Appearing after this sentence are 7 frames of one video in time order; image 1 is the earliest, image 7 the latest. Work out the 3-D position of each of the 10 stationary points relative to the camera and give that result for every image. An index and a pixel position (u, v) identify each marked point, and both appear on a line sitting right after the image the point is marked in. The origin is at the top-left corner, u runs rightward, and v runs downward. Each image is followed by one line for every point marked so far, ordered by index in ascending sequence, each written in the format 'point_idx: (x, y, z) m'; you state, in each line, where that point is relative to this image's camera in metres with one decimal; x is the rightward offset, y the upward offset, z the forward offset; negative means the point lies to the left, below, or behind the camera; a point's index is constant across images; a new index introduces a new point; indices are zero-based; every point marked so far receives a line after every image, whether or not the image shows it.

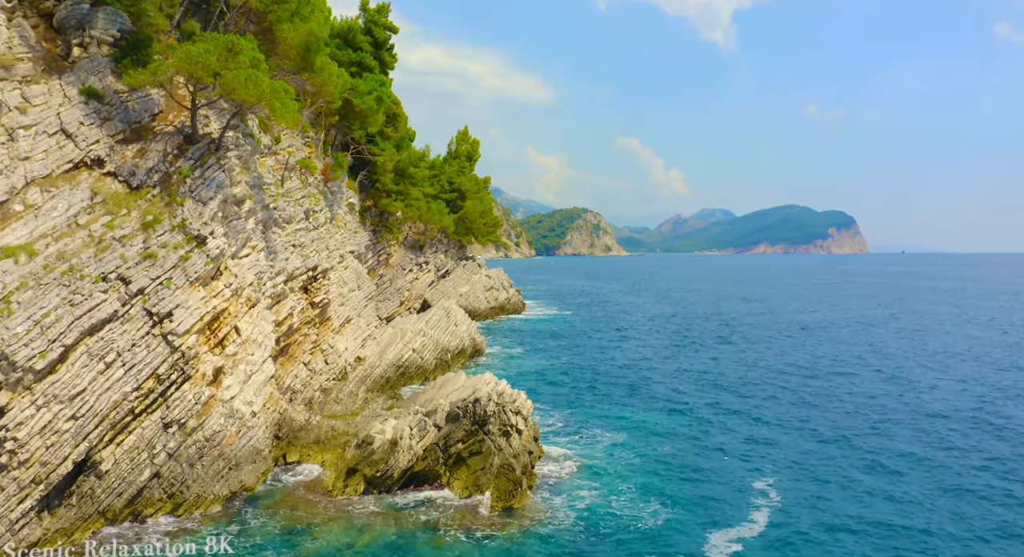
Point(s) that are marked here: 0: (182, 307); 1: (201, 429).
0: (-10.1, -0.9, +19.1) m
1: (-9.5, -4.6, +18.9) m
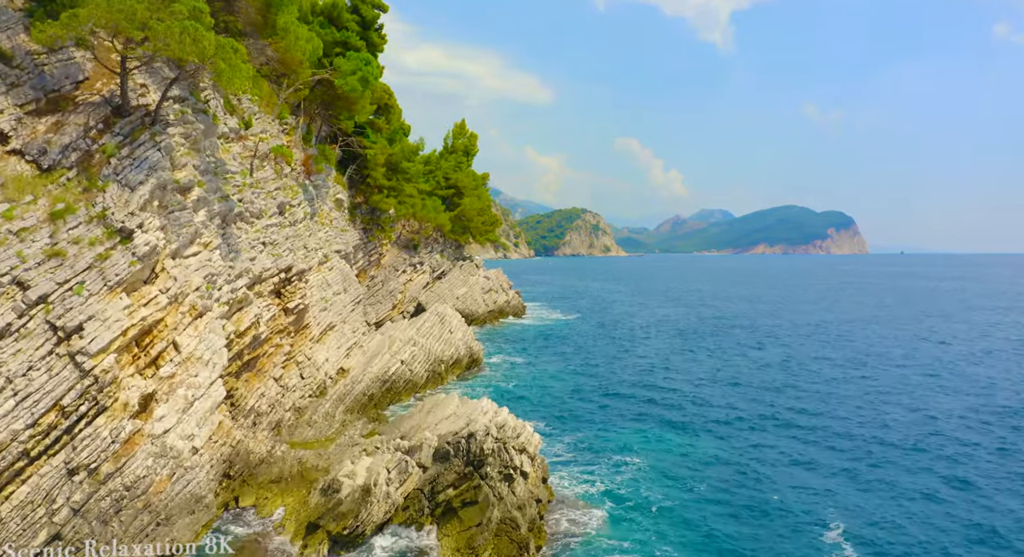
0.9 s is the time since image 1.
0: (-10.0, -1.0, +15.1) m
1: (-9.4, -4.7, +14.9) m
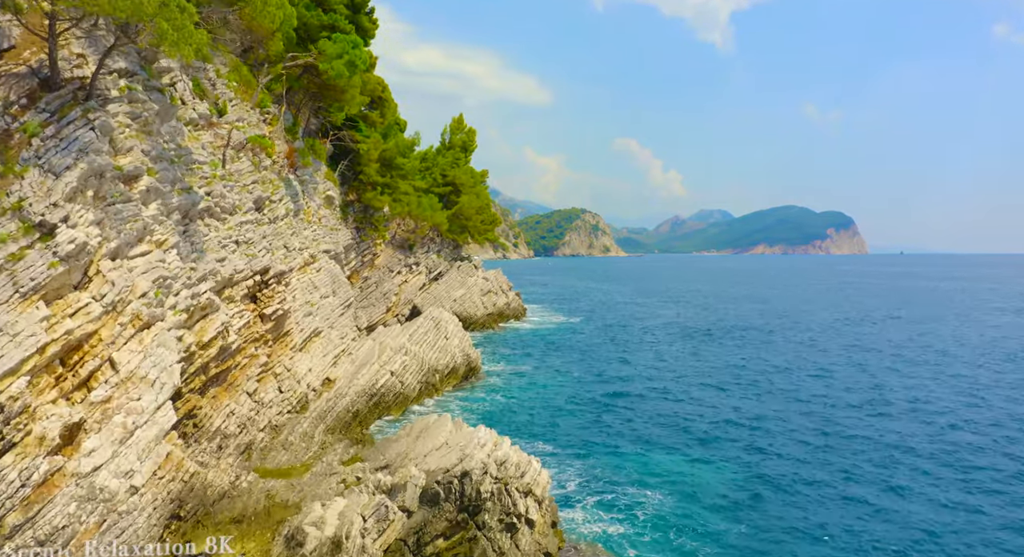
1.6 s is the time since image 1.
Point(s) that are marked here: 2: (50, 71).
0: (-9.9, -1.1, +12.3) m
1: (-9.3, -4.8, +12.1) m
2: (-11.0, +5.0, +14.9) m
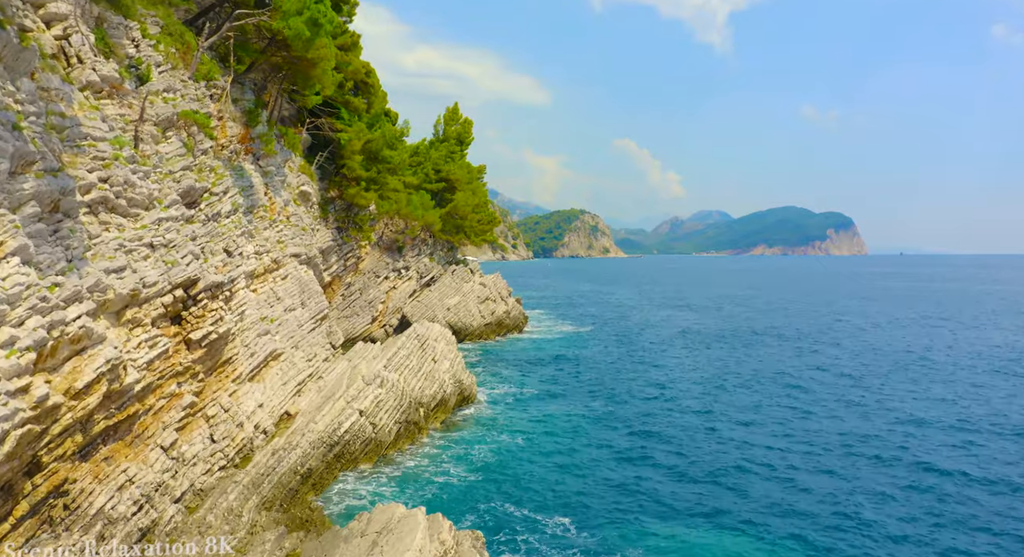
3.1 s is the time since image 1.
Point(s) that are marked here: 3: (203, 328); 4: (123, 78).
0: (-9.8, -1.5, +6.3) m
1: (-9.2, -5.2, +6.1) m
2: (-10.9, +4.5, +8.9) m
3: (-9.9, -1.6, +20.1) m
4: (-12.3, +6.3, +19.8) m
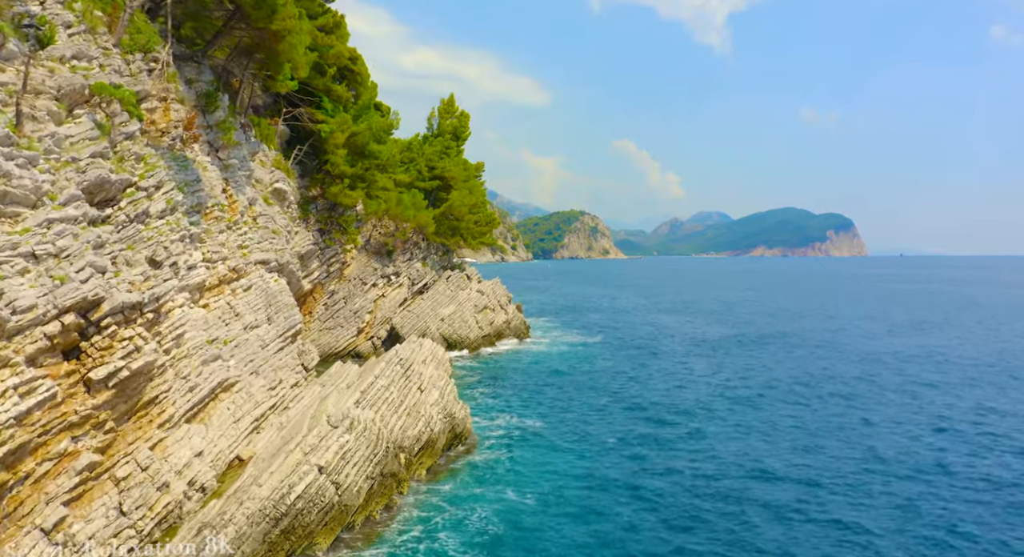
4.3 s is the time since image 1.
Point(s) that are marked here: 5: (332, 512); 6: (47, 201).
0: (-9.7, -2.0, +1.6) m
1: (-9.1, -5.7, +1.4) m
2: (-10.8, +4.1, +4.2) m
3: (-9.8, -2.1, +15.3) m
4: (-12.2, +5.8, +15.1) m
5: (-4.9, -6.4, +17.7) m
6: (-10.9, +1.8, +14.6) m
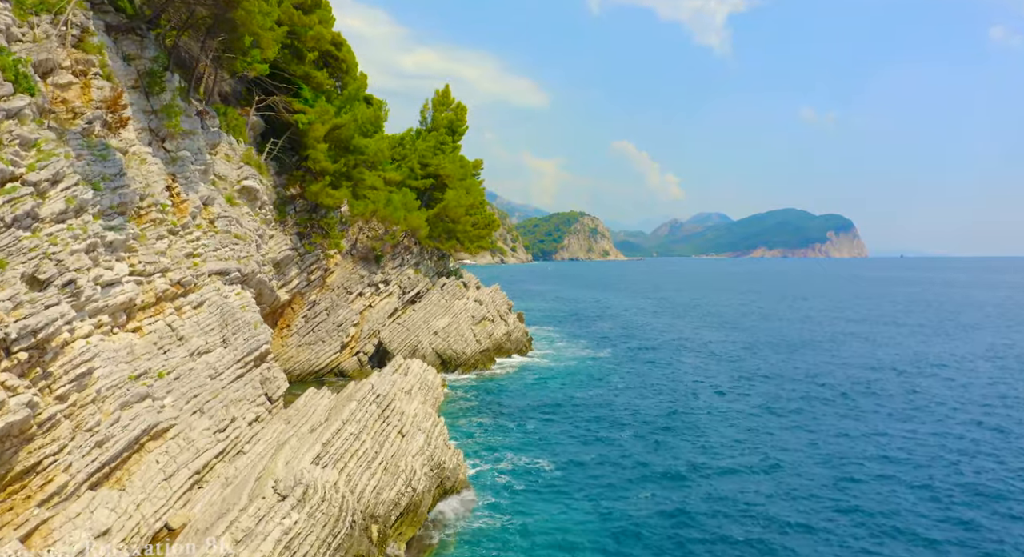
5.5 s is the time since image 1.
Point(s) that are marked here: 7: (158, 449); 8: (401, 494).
0: (-9.6, -2.5, -2.9) m
1: (-9.0, -6.2, -3.1) m
2: (-10.7, +3.6, -0.3) m
3: (-9.7, -2.6, +10.8) m
4: (-12.1, +5.3, +10.6) m
5: (-4.8, -6.9, +13.2) m
6: (-10.8, +1.3, +10.1) m
7: (-9.8, -4.7, +17.2) m
8: (-3.1, -5.8, +17.3) m
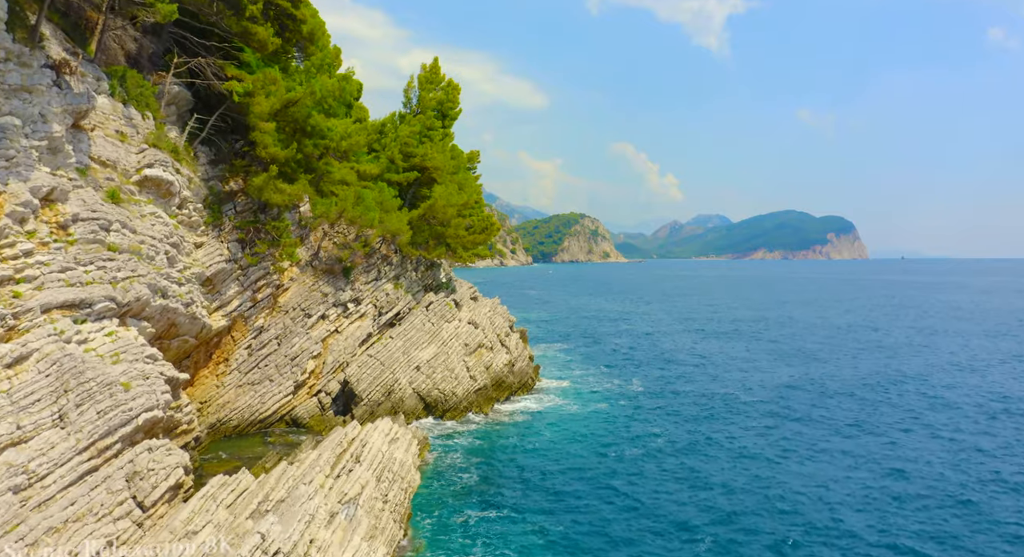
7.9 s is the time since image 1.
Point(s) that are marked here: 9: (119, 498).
0: (-9.4, -3.3, -11.7) m
1: (-8.7, -7.0, -11.9) m
2: (-10.5, +2.7, -9.0) m
3: (-9.5, -3.5, +2.1) m
4: (-11.9, +4.4, +1.8) m
5: (-4.6, -7.8, +4.5) m
6: (-10.6, +0.4, +1.4) m
7: (-9.6, -5.6, +8.5) m
8: (-2.9, -6.7, +8.6) m
9: (-9.7, -5.2, +14.8) m
